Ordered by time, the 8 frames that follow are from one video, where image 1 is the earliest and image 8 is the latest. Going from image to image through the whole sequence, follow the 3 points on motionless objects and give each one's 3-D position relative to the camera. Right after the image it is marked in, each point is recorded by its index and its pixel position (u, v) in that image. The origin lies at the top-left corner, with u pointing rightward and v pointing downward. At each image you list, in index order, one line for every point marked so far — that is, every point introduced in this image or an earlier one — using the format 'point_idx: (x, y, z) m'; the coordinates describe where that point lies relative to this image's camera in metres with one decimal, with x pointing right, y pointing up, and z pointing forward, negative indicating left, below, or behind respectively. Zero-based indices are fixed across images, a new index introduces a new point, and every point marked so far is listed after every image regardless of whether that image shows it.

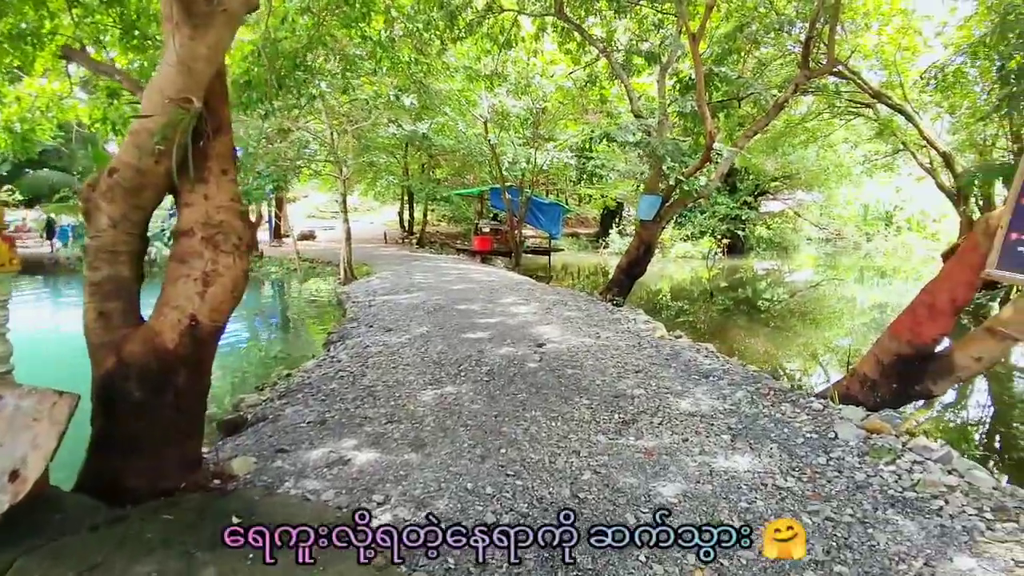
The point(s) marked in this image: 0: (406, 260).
0: (-2.5, +0.6, +13.8) m
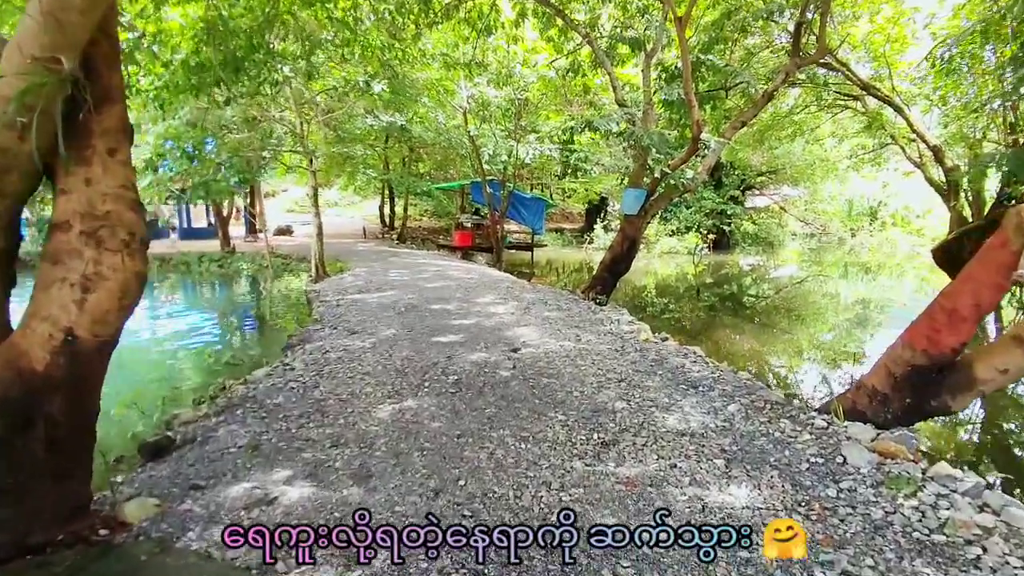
0: (-2.9, +0.7, +13.3) m
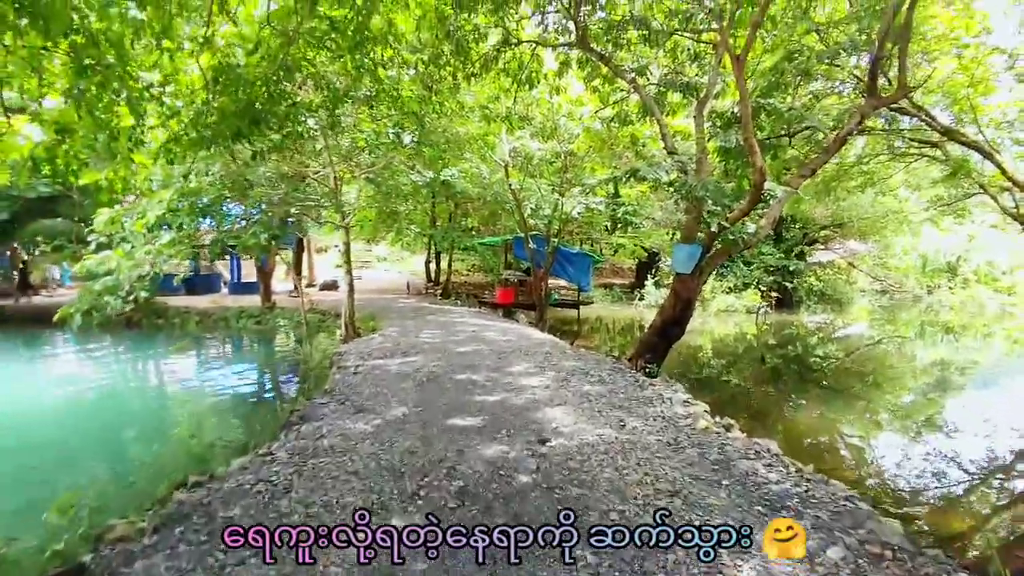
0: (-2.0, -0.6, +12.8) m
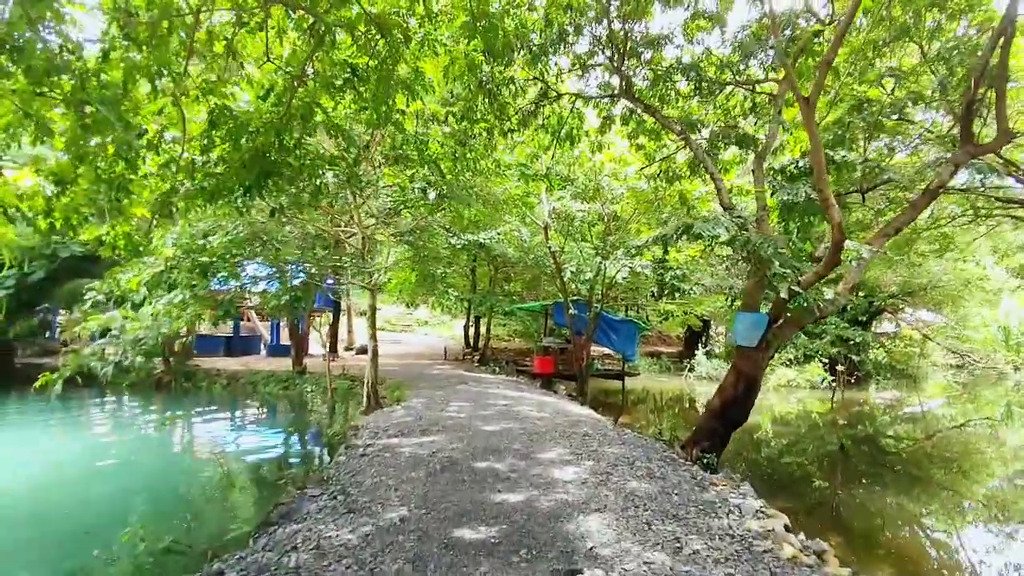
0: (-1.2, -1.9, +12.0) m
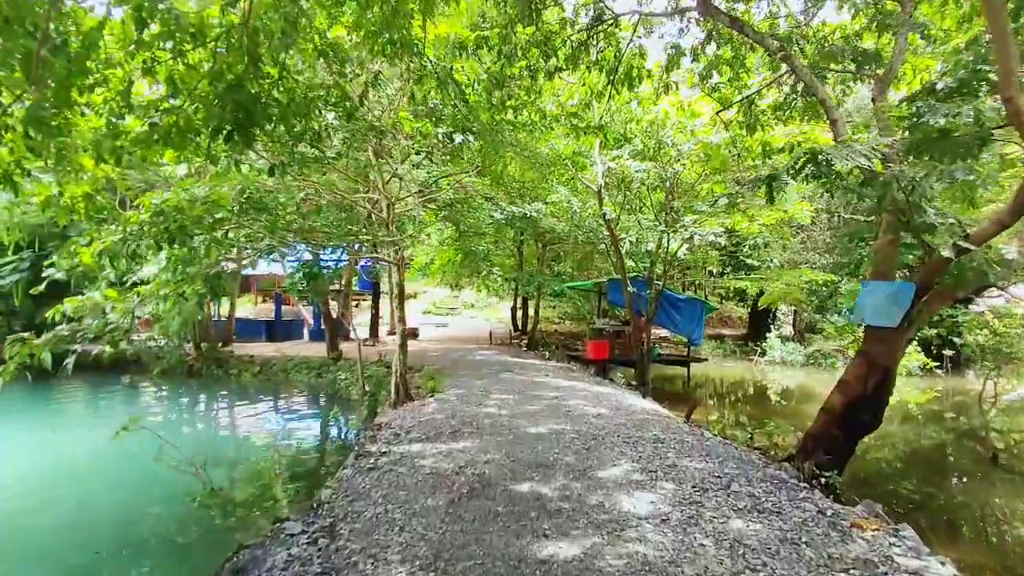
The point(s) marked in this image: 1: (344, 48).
0: (-0.3, -1.5, +10.7) m
1: (-1.3, +1.9, +4.6) m
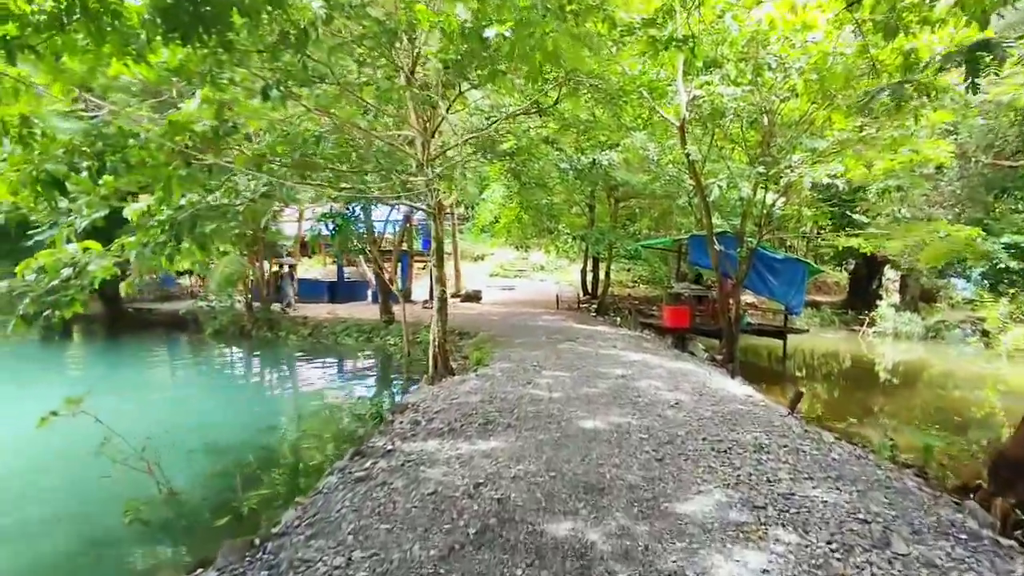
0: (+0.7, -0.8, +9.5) m
1: (-1.1, +2.2, +3.3) m
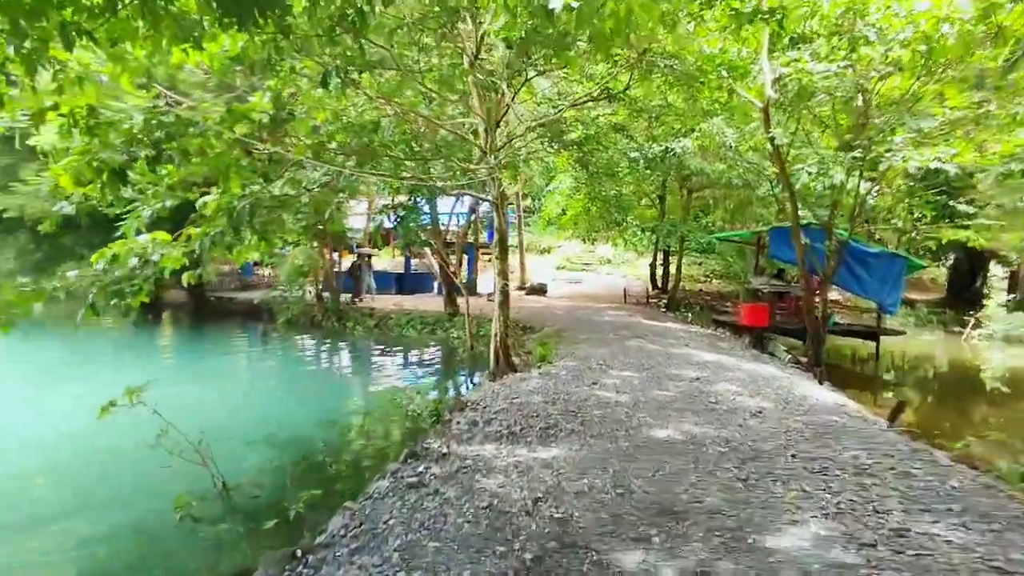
0: (+1.7, -0.7, +9.0) m
1: (-0.7, +2.2, +3.1) m
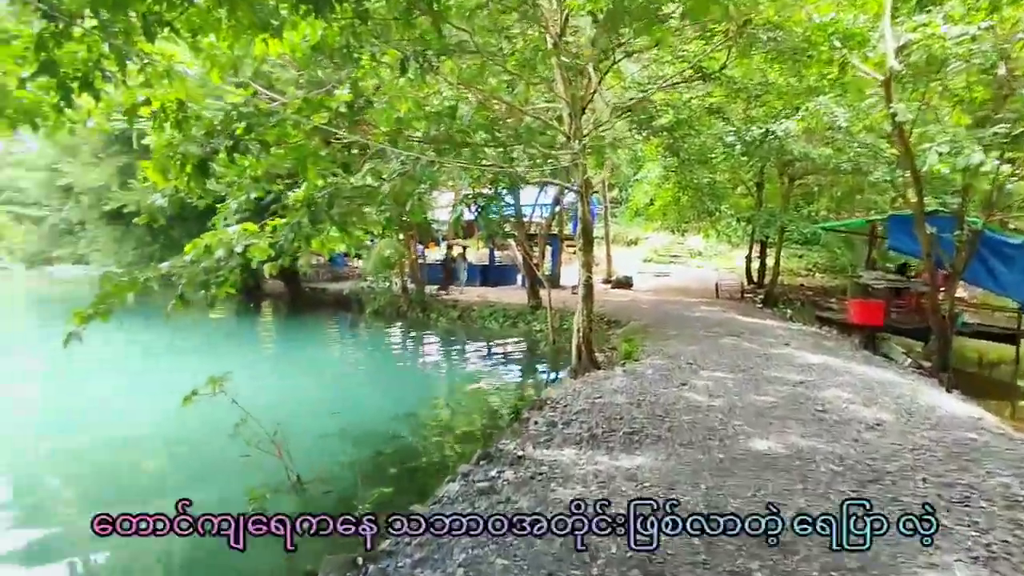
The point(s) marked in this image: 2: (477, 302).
0: (+2.9, -0.6, +8.5) m
1: (-0.3, +2.3, +2.9) m
2: (-0.8, -0.3, +14.0) m
